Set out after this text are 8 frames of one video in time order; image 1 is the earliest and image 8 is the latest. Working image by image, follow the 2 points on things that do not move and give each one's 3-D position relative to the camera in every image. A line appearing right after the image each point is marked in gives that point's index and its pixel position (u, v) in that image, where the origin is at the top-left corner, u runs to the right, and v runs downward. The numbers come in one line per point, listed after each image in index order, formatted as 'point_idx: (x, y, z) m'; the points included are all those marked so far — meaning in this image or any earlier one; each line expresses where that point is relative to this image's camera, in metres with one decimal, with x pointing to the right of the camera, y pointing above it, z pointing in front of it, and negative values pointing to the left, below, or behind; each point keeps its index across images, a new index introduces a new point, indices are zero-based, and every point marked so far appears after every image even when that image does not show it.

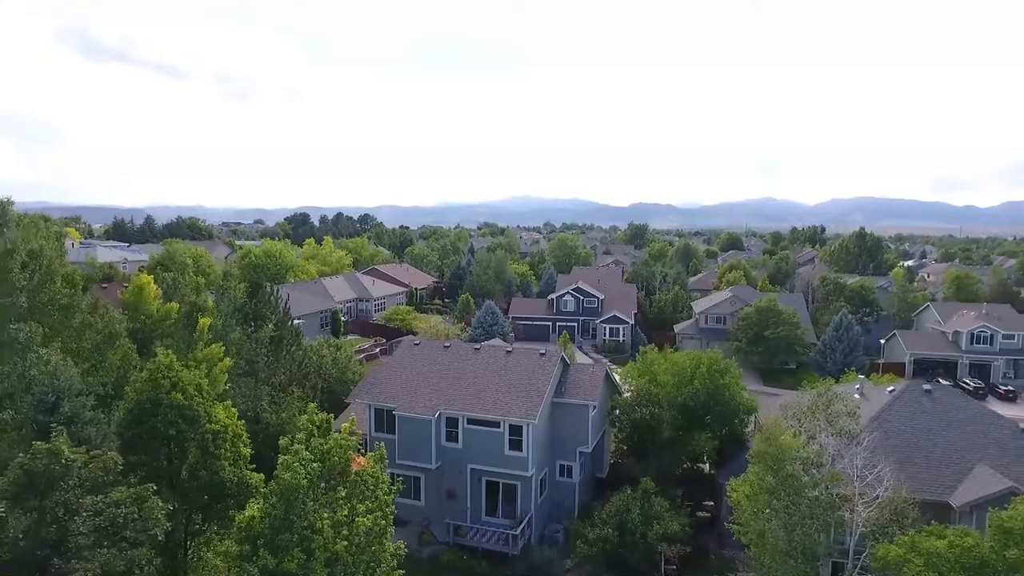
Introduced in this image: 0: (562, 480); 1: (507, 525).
0: (+1.0, -3.6, +11.9) m
1: (-0.1, -4.2, +10.9) m
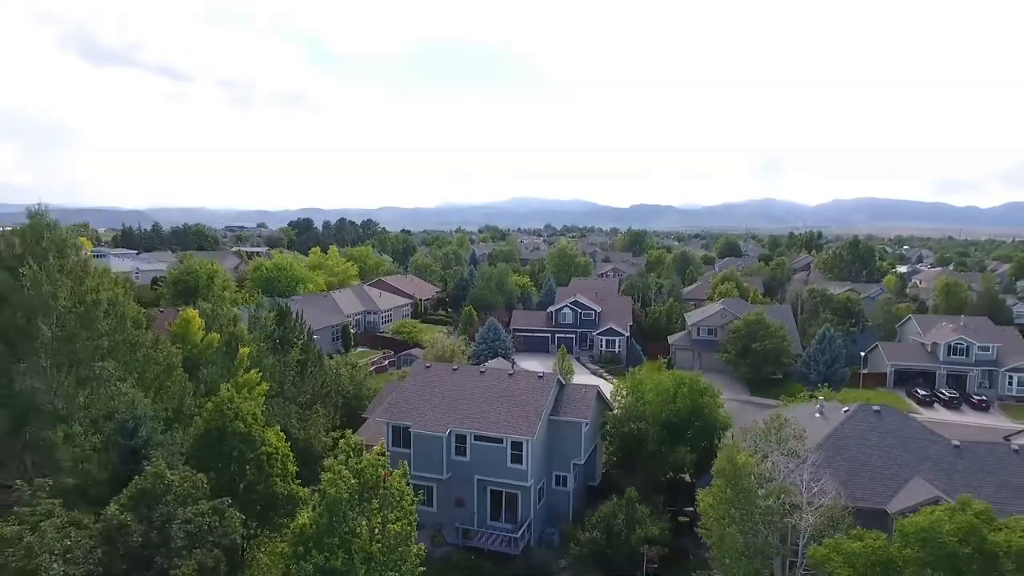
0: (+1.0, -4.3, +13.3) m
1: (0.0, -4.8, +12.4) m
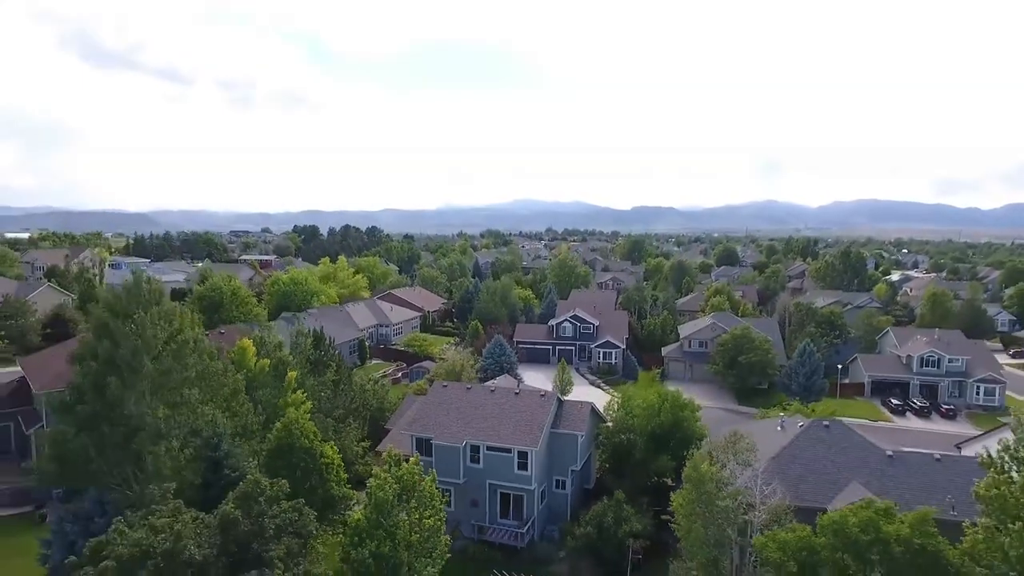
0: (+1.1, -5.0, +15.5) m
1: (+0.1, -5.6, +14.6) m
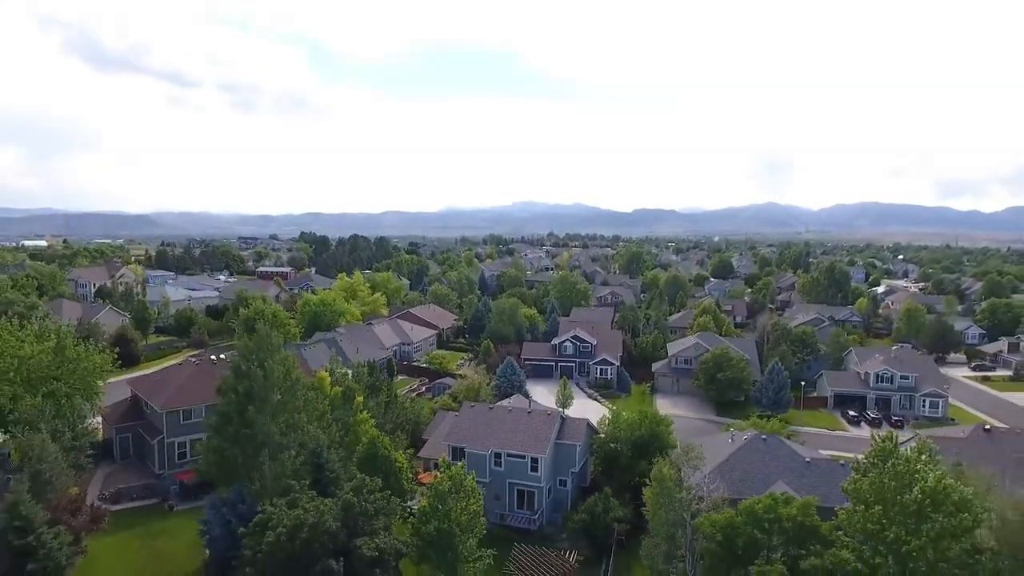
0: (+1.6, -6.4, +20.0) m
1: (+0.5, -7.0, +19.1) m
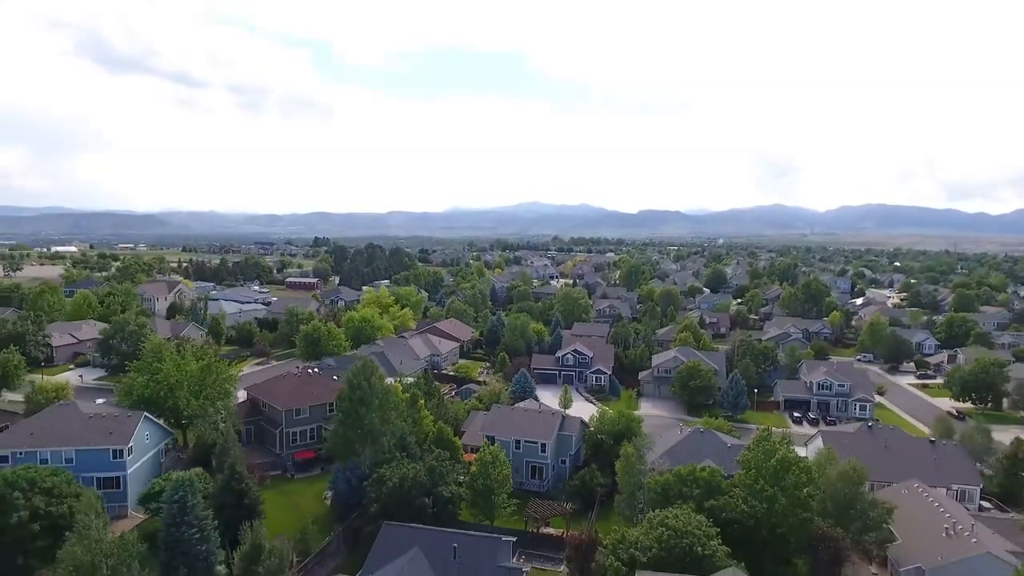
0: (+2.3, -8.1, +28.3) m
1: (+1.2, -8.6, +27.4) m
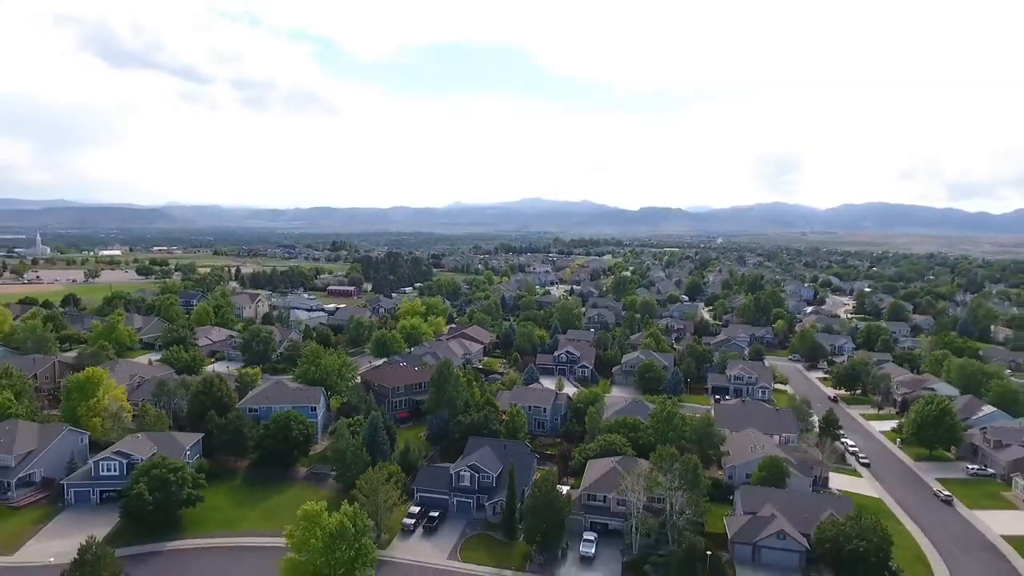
0: (+3.3, -10.2, +47.3) m
1: (+2.3, -10.7, +46.4) m
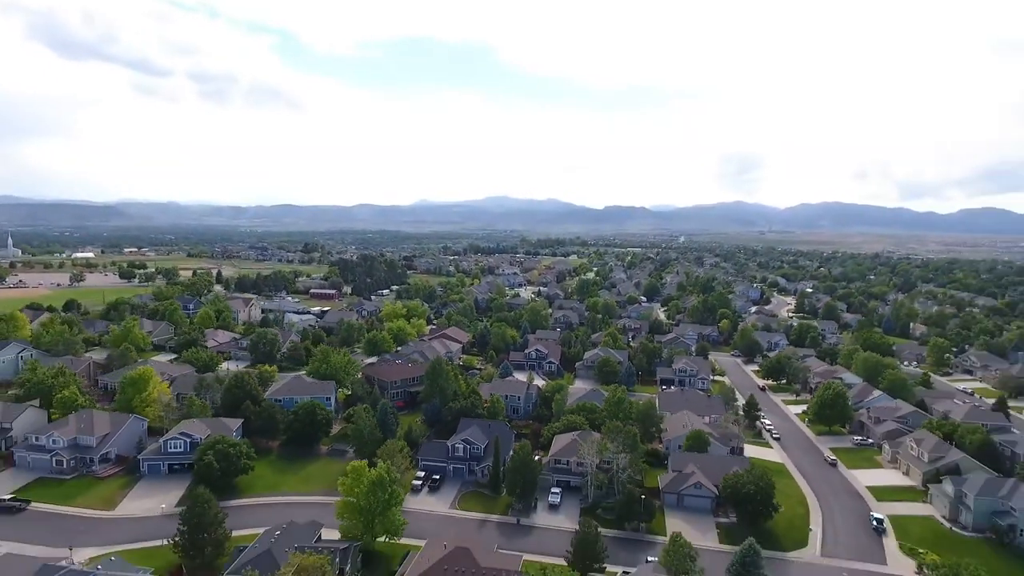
0: (+1.4, -11.0, +56.7) m
1: (+0.4, -11.5, +55.8) m
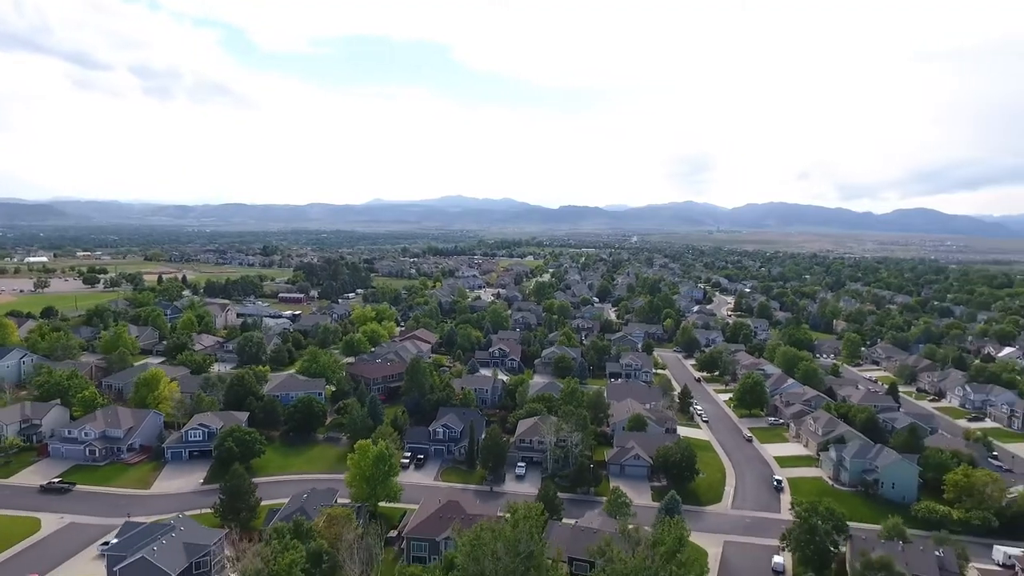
0: (-1.9, -11.7, +64.9) m
1: (-2.8, -12.2, +63.9) m
